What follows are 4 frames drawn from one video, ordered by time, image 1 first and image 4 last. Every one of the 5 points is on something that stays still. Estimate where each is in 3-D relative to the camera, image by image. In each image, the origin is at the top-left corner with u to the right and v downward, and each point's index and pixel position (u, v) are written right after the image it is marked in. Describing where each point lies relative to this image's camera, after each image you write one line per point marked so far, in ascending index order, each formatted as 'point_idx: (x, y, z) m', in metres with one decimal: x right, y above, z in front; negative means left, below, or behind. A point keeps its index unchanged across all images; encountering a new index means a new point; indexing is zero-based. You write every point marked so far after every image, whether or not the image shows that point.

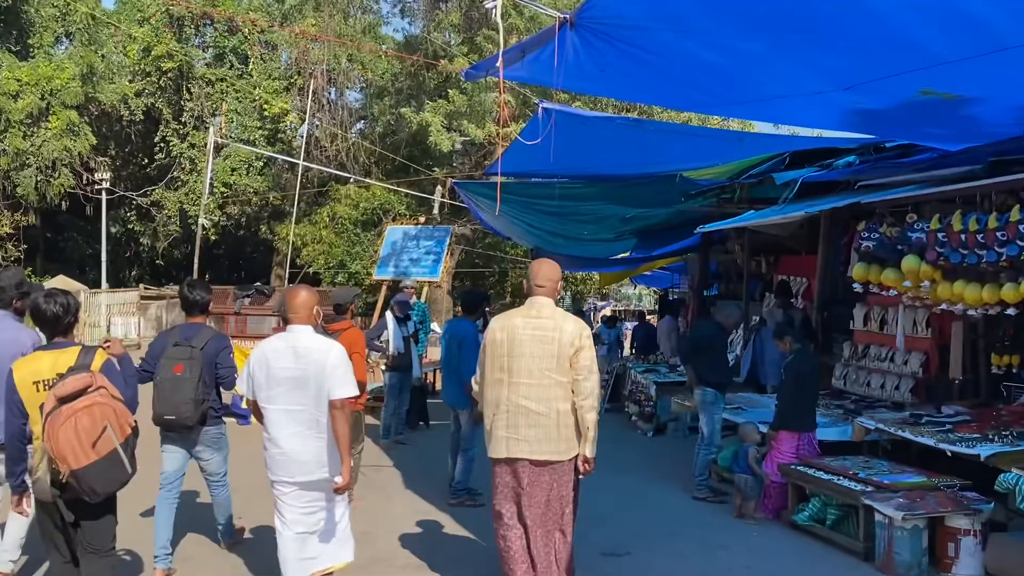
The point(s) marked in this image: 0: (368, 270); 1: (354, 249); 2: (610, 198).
0: (-3.2, +0.4, +19.6) m
1: (-3.5, +0.9, +19.6) m
2: (+1.1, +1.0, +9.5) m
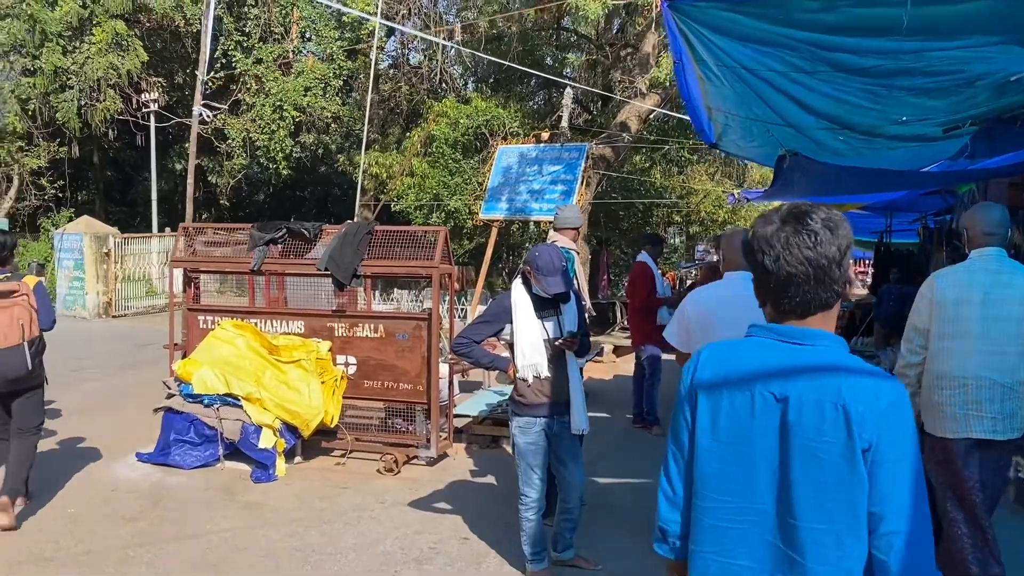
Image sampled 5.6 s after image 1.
0: (-0.7, +1.4, +14.8) m
1: (-1.0, +1.8, +14.9) m
2: (+2.5, +1.3, +4.3) m
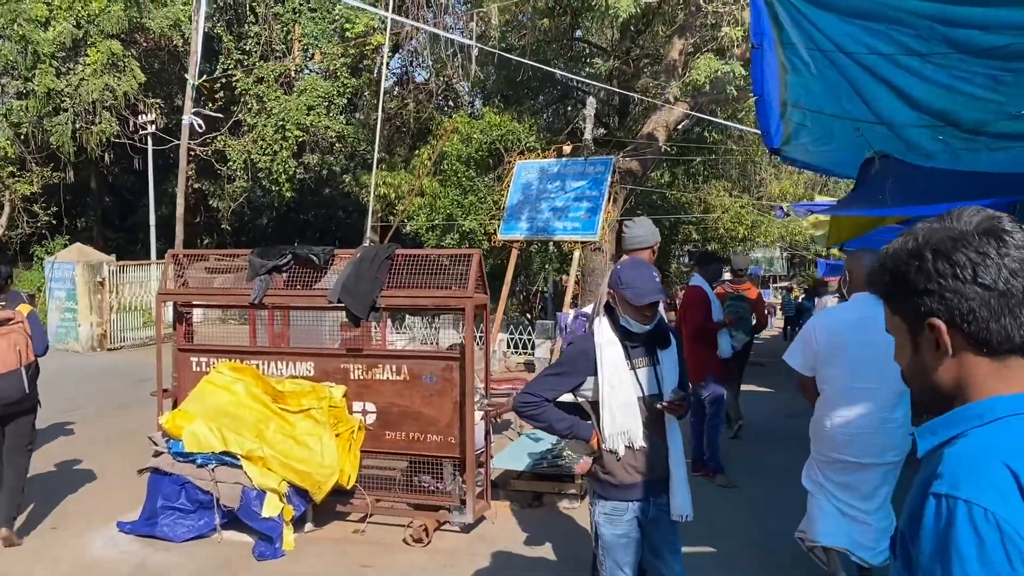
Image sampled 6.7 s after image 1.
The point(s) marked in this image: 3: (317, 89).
0: (-0.4, +1.0, +14.0) m
1: (-0.7, +1.4, +14.1) m
2: (+2.7, +1.2, +3.5) m
3: (-4.1, +4.2, +18.3) m
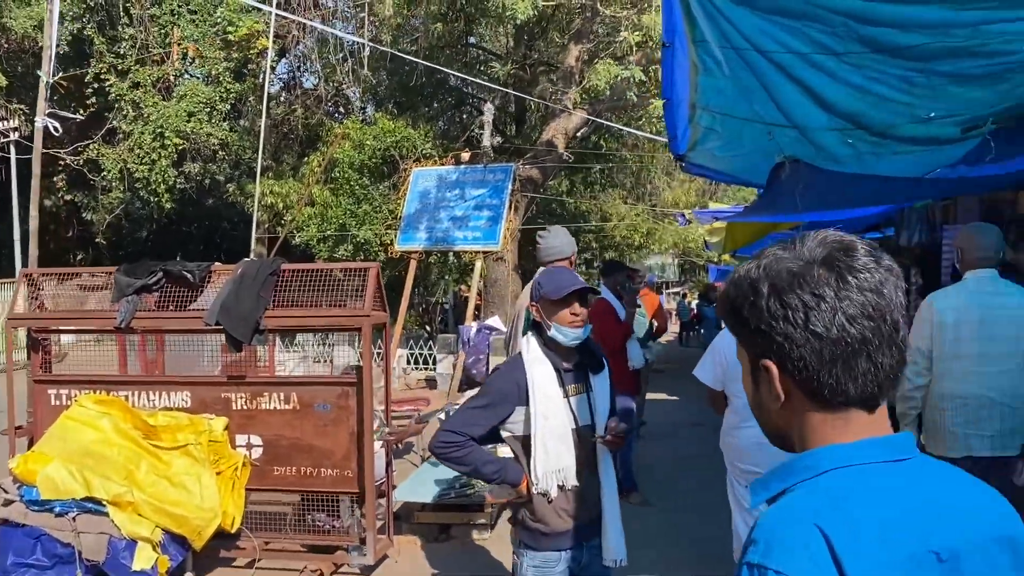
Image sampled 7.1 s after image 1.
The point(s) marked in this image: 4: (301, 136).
0: (-2.0, +0.8, +13.5) m
1: (-2.3, +1.2, +13.5) m
2: (+2.3, +1.2, +3.4) m
3: (-6.2, +3.8, +17.4) m
4: (-3.9, +2.8, +16.1) m
